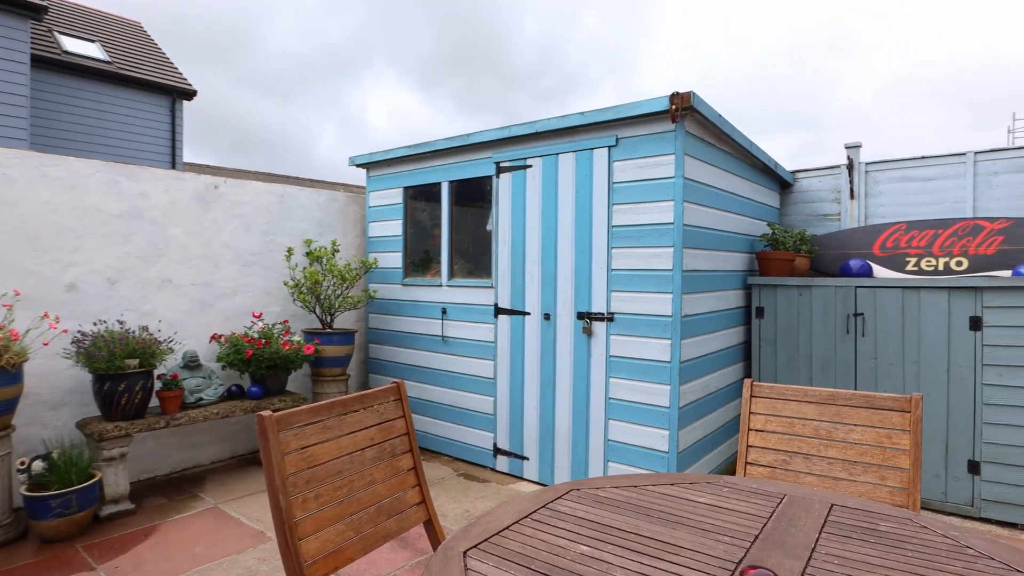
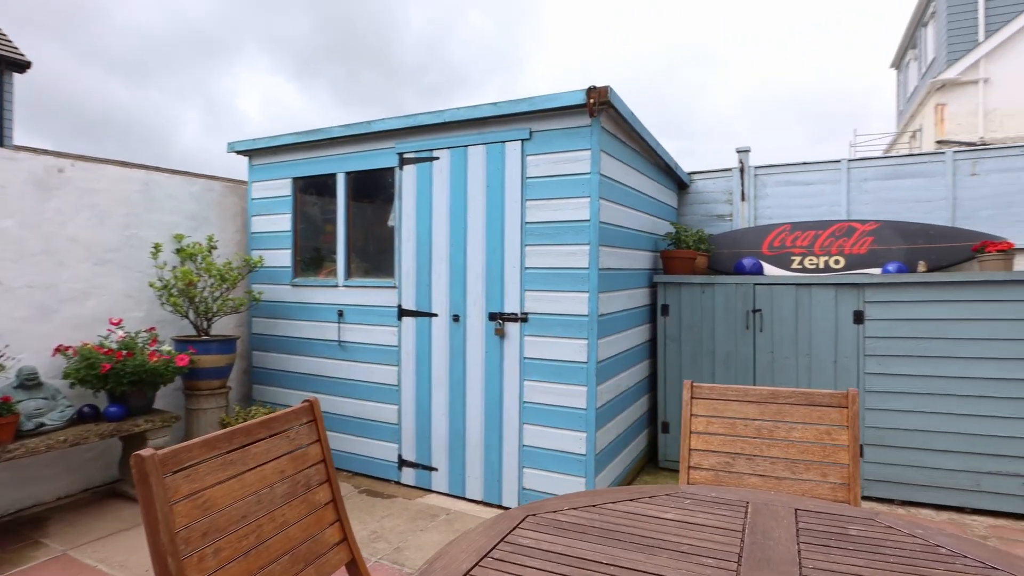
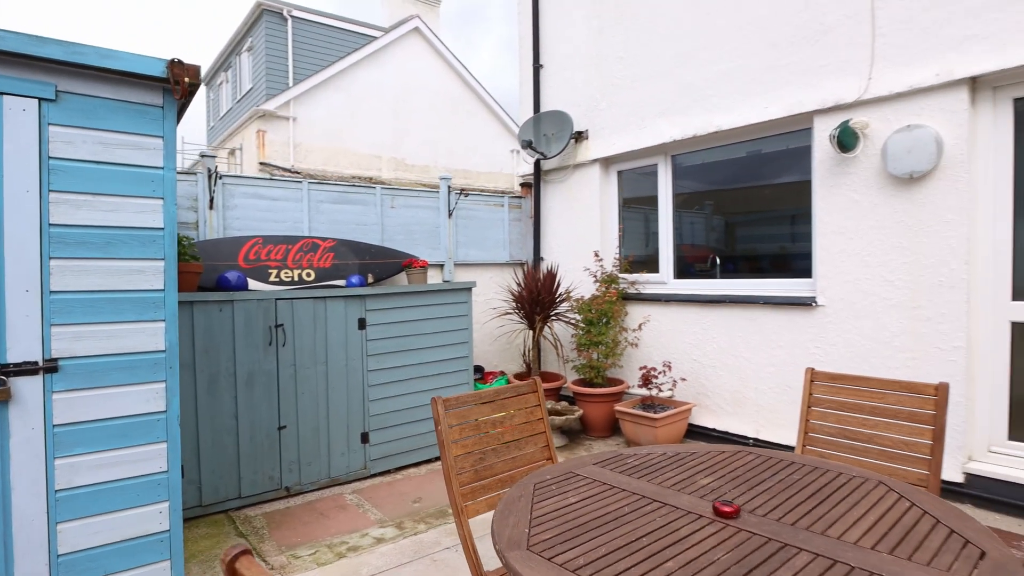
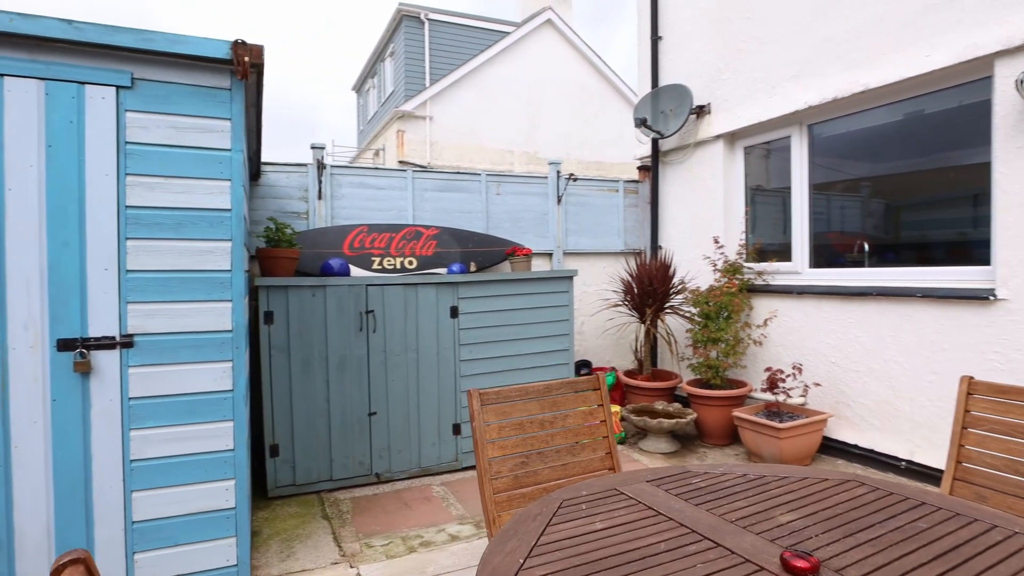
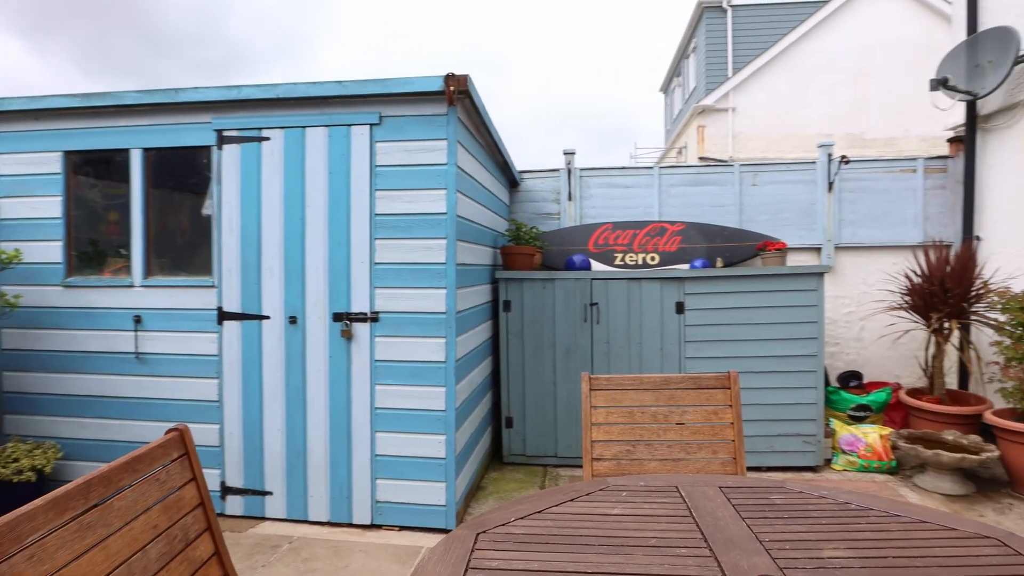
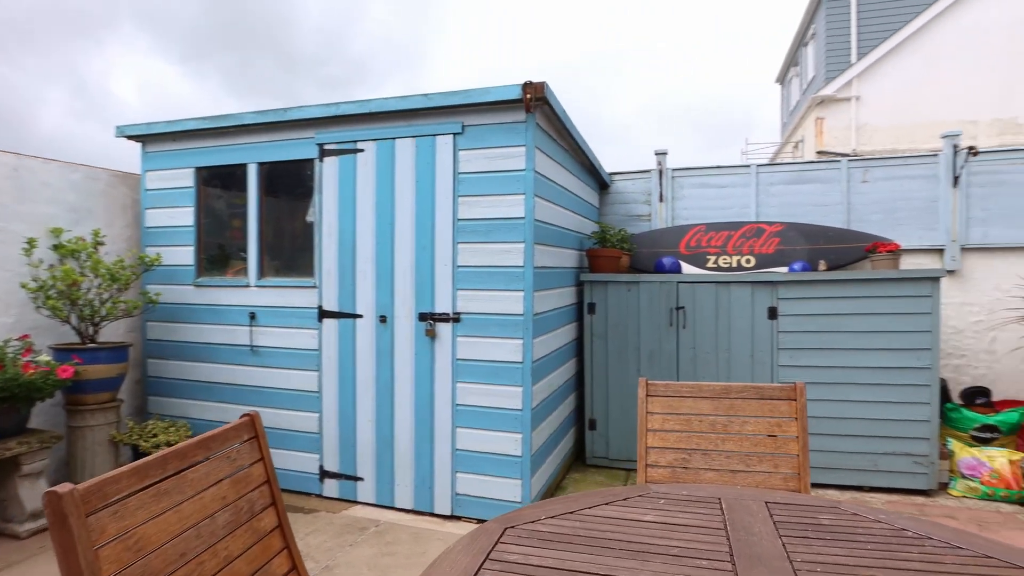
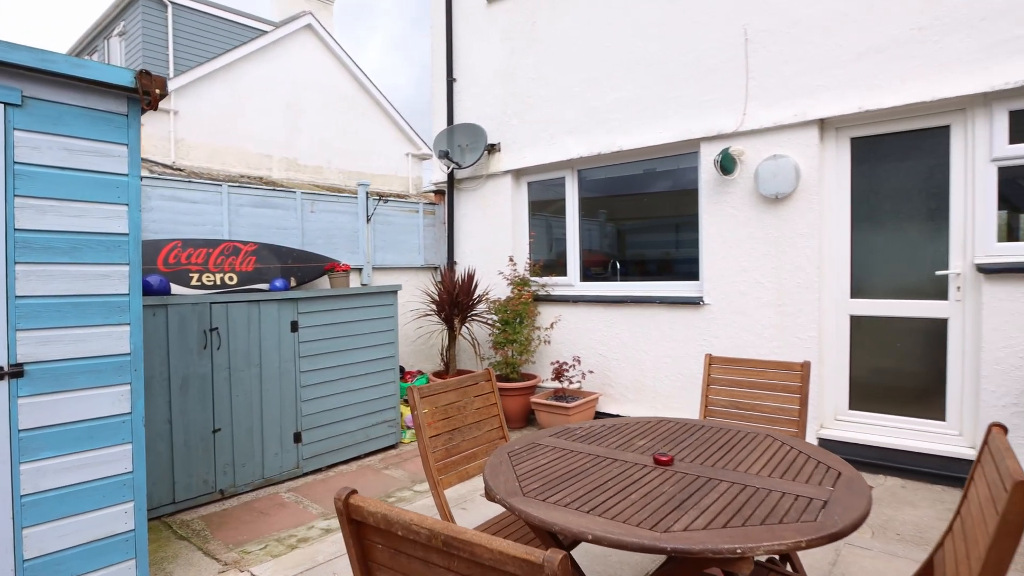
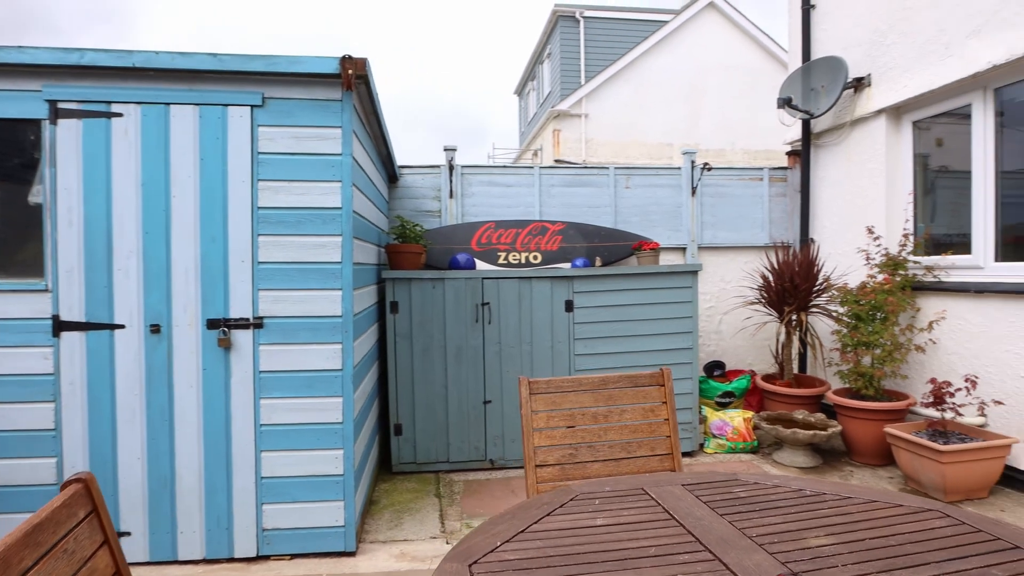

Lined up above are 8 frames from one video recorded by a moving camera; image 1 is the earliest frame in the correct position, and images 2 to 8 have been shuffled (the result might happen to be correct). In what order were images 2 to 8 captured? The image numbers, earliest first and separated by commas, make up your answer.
2, 6, 5, 8, 4, 3, 7
